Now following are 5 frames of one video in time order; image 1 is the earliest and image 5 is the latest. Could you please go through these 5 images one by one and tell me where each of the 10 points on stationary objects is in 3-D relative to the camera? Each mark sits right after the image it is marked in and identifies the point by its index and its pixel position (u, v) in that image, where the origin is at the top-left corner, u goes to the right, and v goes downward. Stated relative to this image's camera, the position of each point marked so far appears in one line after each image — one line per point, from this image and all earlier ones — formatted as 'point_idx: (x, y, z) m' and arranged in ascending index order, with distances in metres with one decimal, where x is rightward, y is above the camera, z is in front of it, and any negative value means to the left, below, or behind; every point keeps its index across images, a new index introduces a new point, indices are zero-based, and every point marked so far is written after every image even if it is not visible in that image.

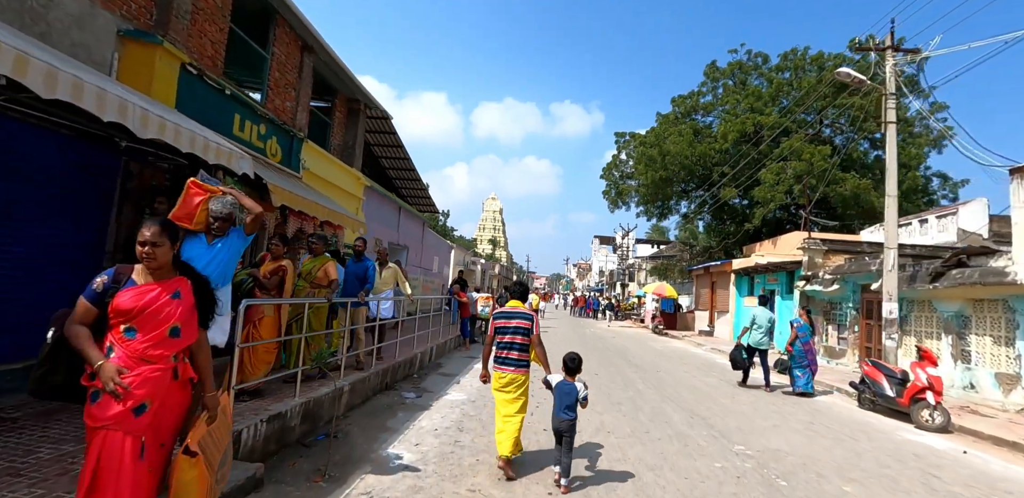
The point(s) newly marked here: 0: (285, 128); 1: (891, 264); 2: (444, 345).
0: (-4.5, +2.4, +9.7) m
1: (+7.5, -0.3, +9.8) m
2: (-1.6, -2.2, +11.2) m
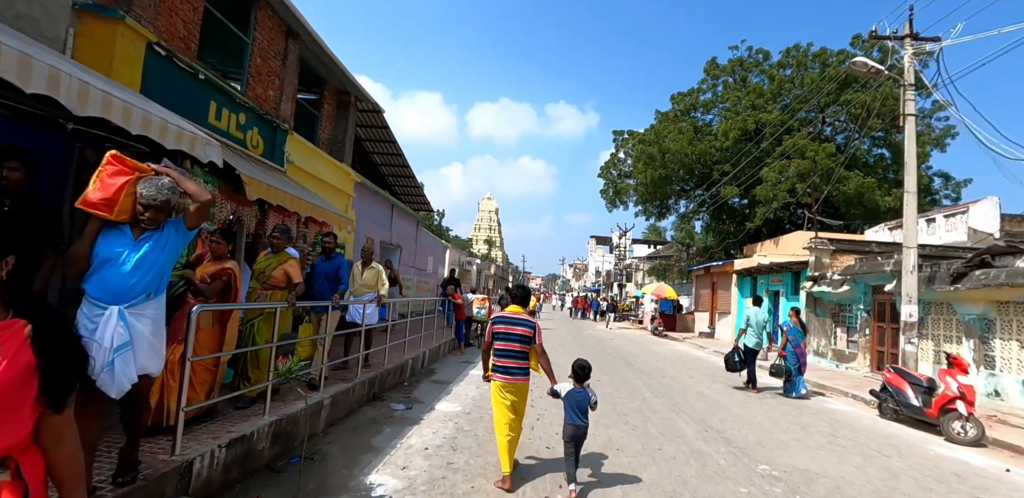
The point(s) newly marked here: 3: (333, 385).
0: (-4.5, +2.4, +9.1) m
1: (+7.5, -0.3, +9.2) m
2: (-1.6, -2.2, +10.6) m
3: (-2.1, -1.6, +5.8) m
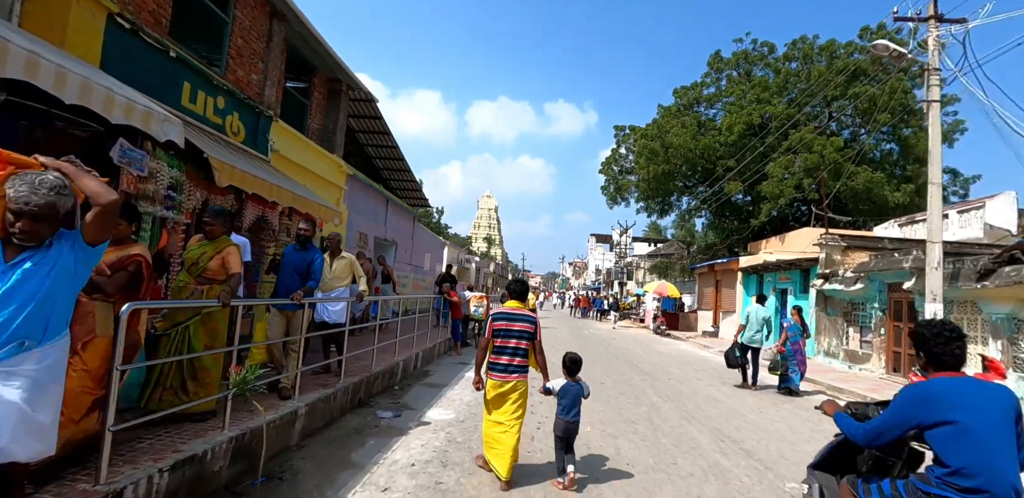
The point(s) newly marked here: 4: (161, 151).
0: (-4.5, +2.5, +8.5) m
1: (+7.4, -0.2, +8.7) m
2: (-1.6, -2.1, +10.0) m
3: (-2.1, -1.5, +5.3) m
4: (-3.7, +1.0, +5.3) m
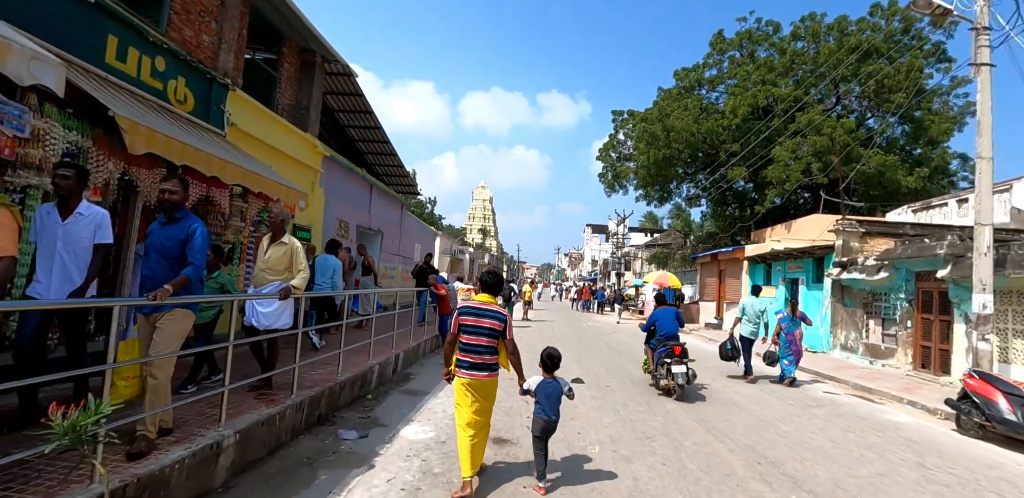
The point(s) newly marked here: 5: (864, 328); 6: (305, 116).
0: (-4.7, +2.7, +7.3) m
1: (+7.3, 0.0, +7.6) m
2: (-1.8, -1.8, +8.9) m
3: (-2.2, -1.4, +4.2) m
4: (-3.8, +1.2, +4.1) m
5: (+9.0, -2.0, +12.5) m
6: (-4.7, +3.0, +11.2) m
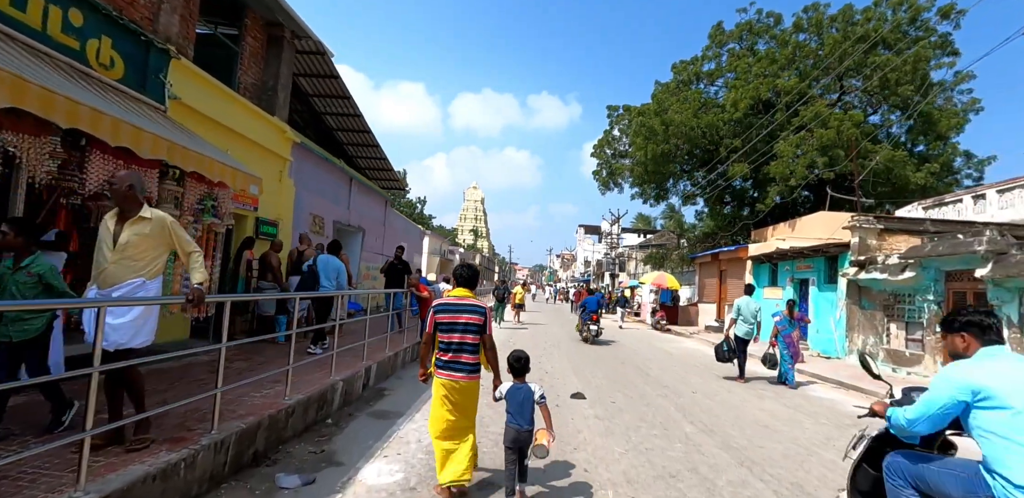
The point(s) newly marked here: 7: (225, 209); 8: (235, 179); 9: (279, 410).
0: (-4.8, +2.8, +6.1) m
1: (+7.2, +0.1, +6.7) m
2: (-1.9, -1.8, +7.8) m
3: (-2.3, -1.3, +3.0) m
4: (-3.9, +1.3, +2.9) m
5: (+8.8, -2.0, +11.6) m
6: (-4.9, +3.1, +10.0) m
7: (-3.8, +0.5, +6.6) m
8: (-3.4, +0.9, +6.0) m
9: (-2.1, -1.4, +4.4) m
